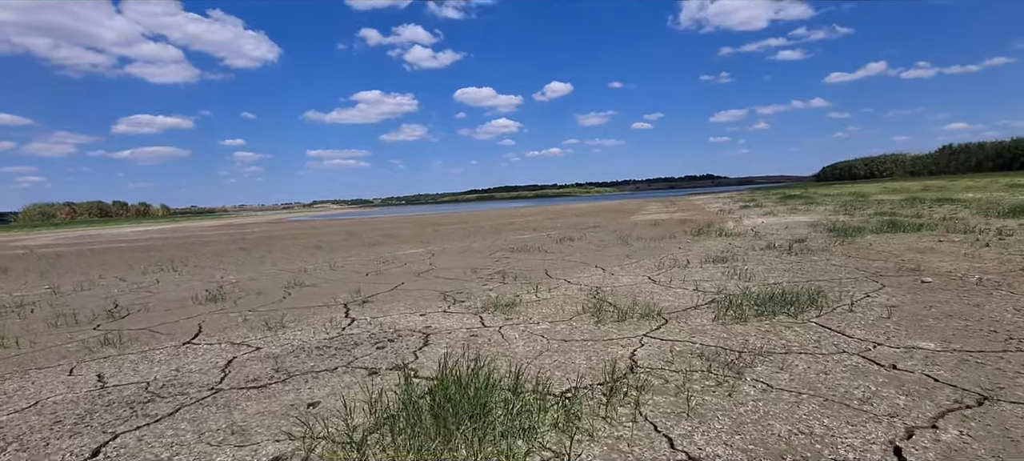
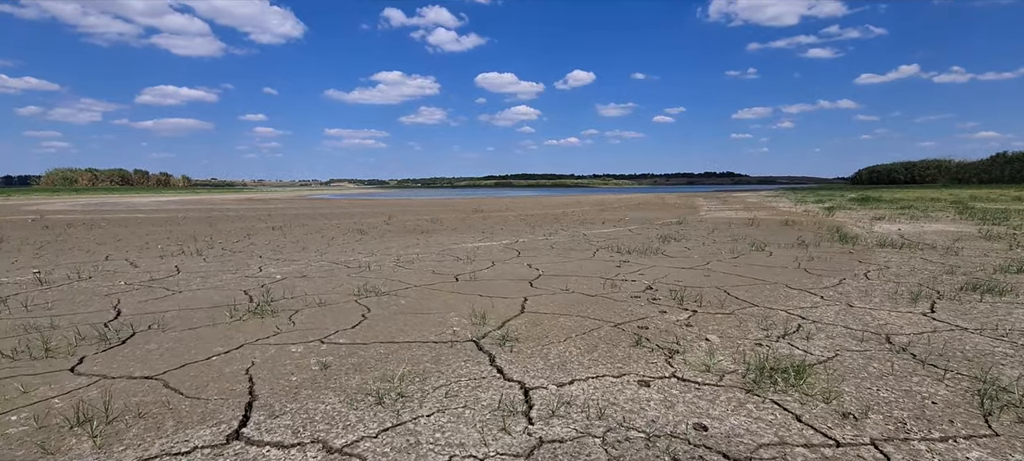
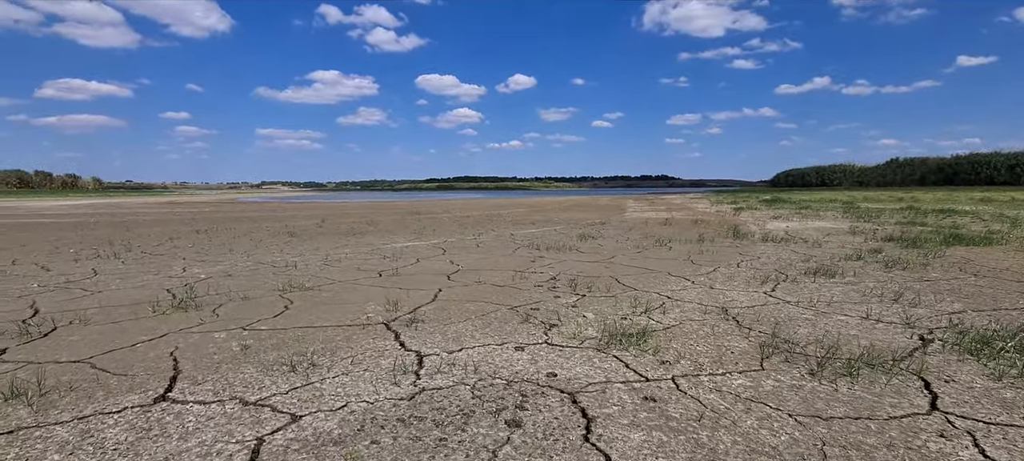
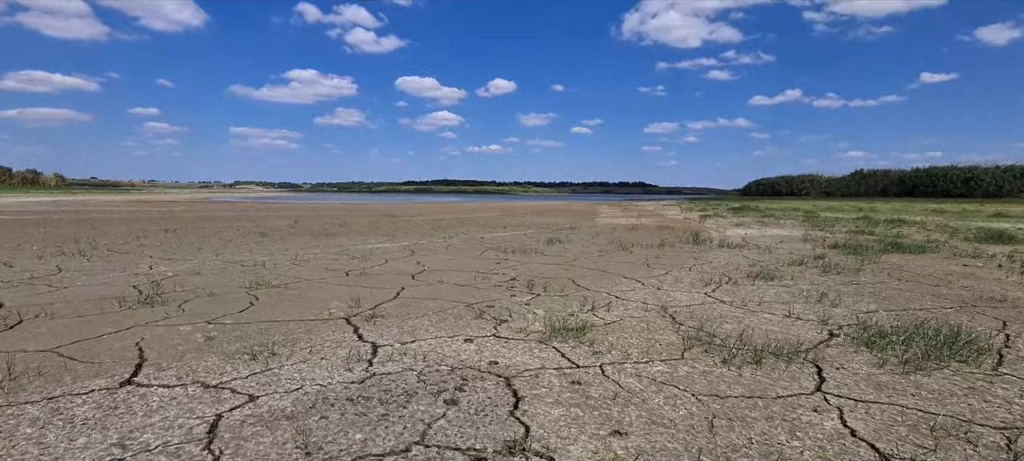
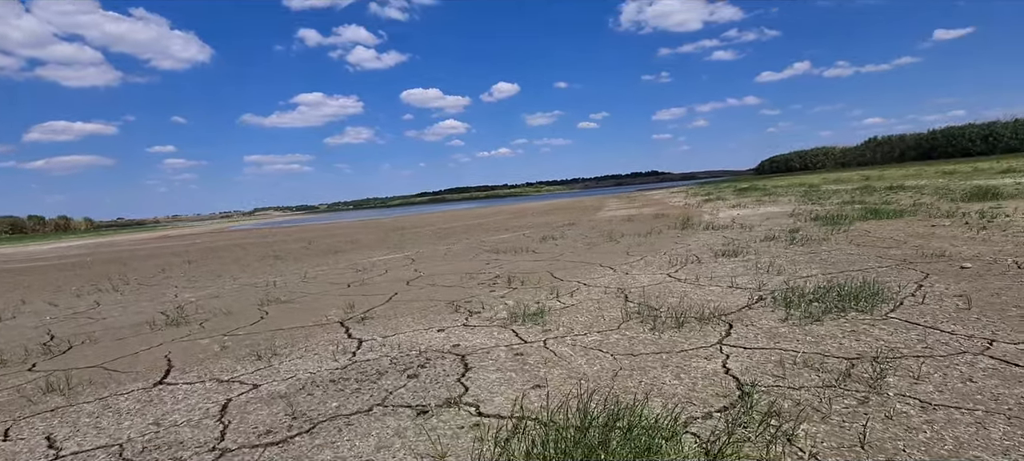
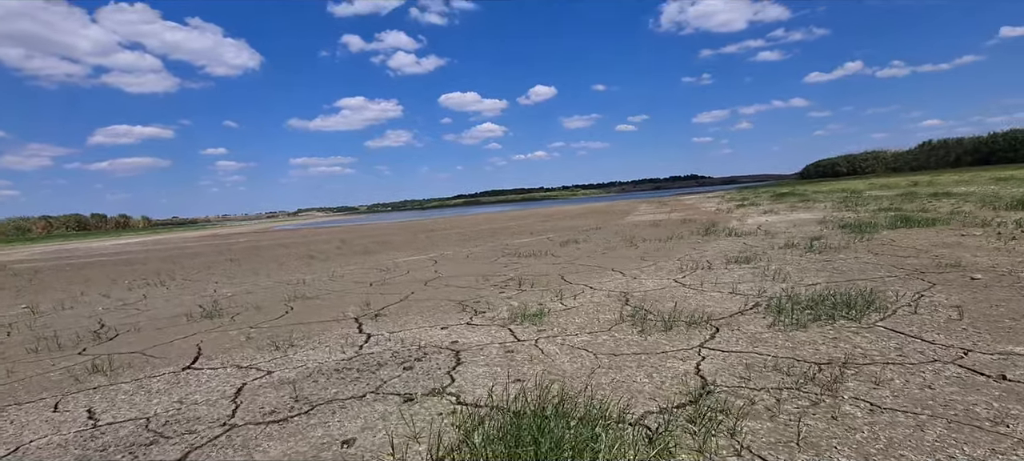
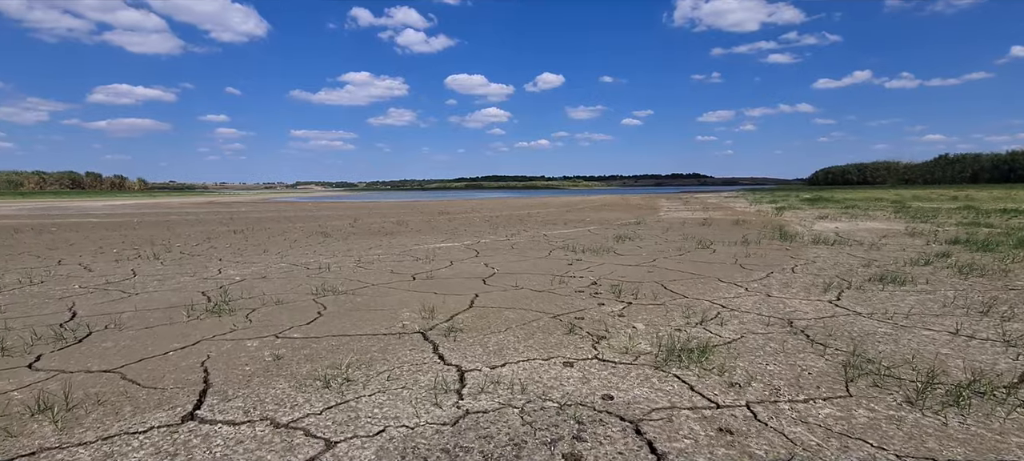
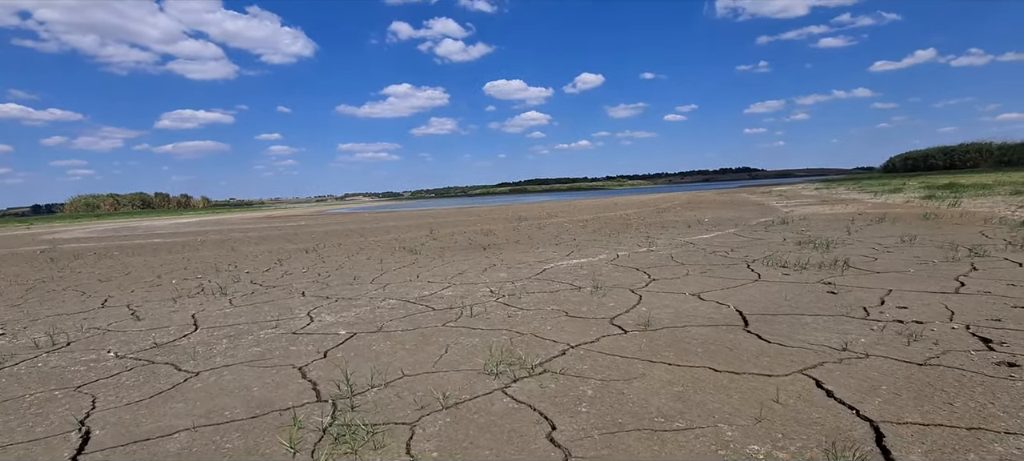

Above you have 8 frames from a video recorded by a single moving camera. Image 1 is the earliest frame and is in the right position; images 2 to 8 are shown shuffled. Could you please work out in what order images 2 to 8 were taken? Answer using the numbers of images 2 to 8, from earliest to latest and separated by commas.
6, 5, 4, 3, 7, 2, 8
